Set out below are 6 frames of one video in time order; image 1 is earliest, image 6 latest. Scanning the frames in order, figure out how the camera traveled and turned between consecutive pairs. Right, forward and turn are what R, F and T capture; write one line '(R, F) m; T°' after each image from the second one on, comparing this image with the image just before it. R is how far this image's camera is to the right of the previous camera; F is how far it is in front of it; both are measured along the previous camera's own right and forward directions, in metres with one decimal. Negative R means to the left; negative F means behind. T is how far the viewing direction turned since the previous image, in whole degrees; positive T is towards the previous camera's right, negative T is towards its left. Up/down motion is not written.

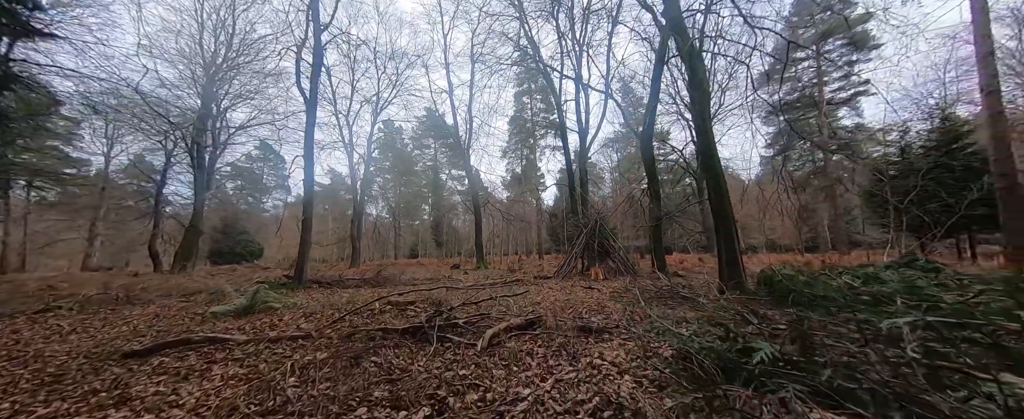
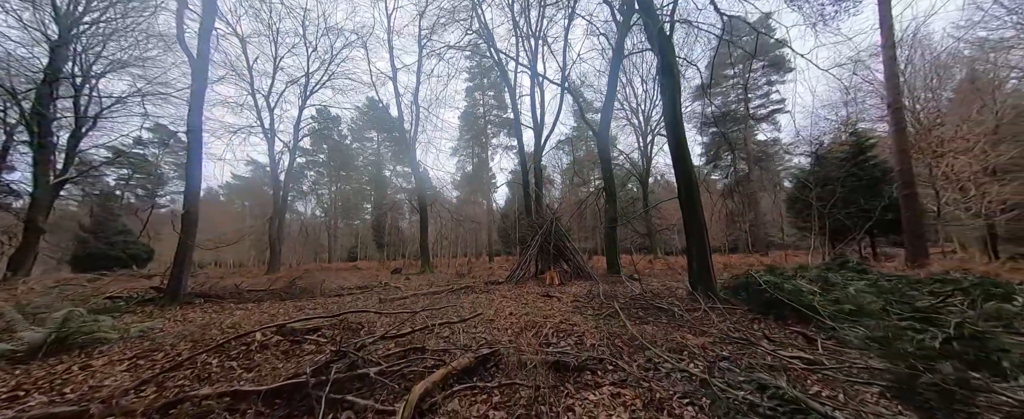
(0.0, +0.7) m; +10°
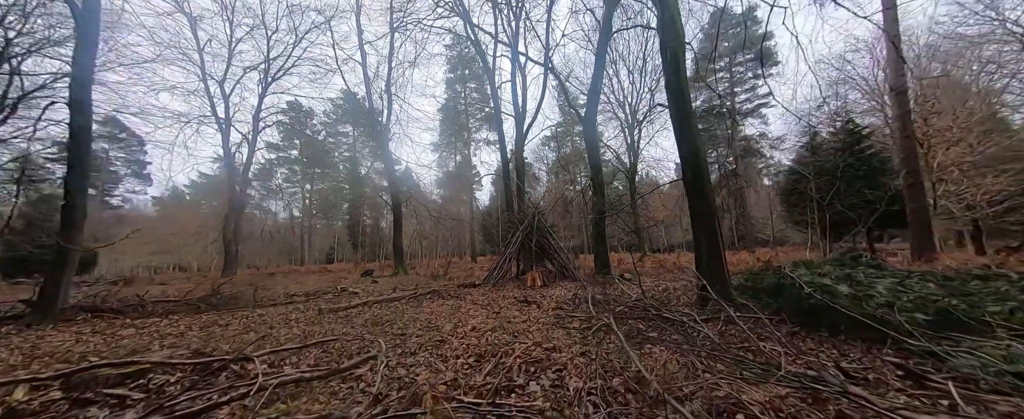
(+0.2, +0.8) m; +3°
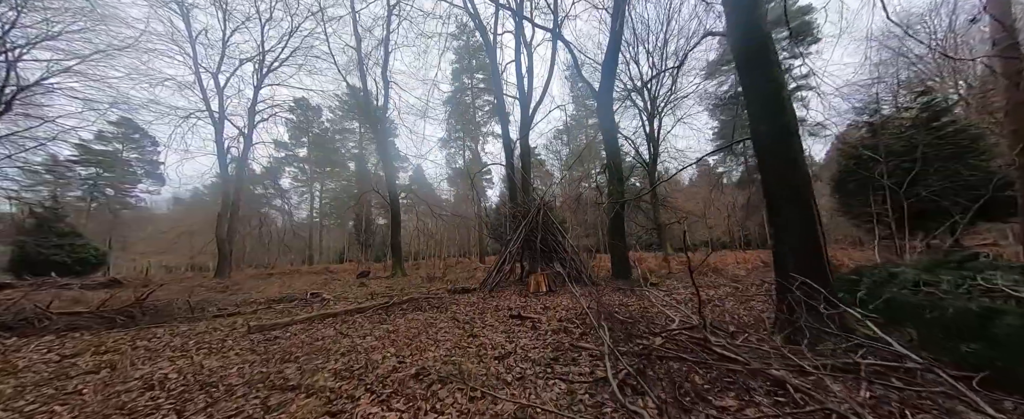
(+0.3, +1.0) m; -3°
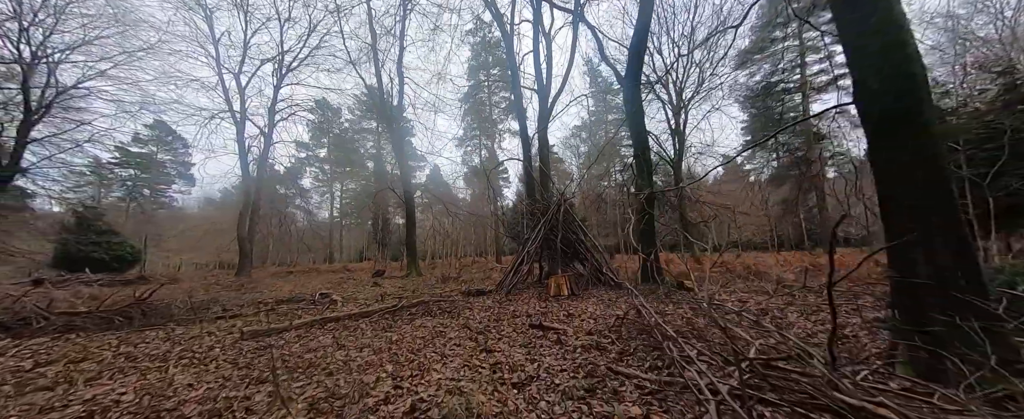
(0.0, +0.4) m; -3°
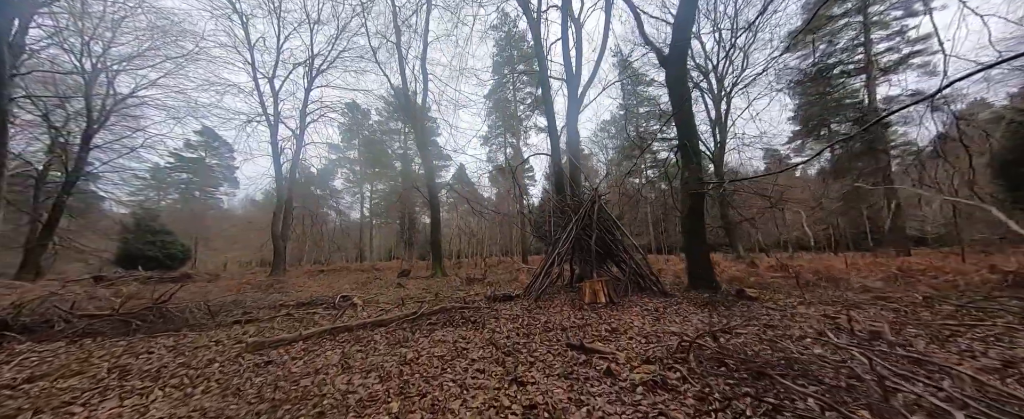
(-0.1, +0.4) m; -5°
